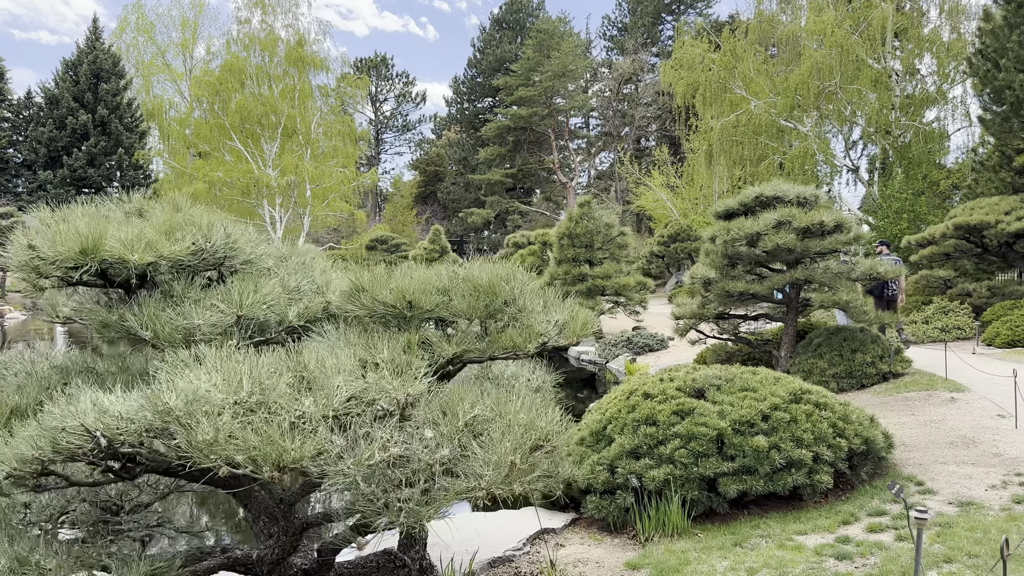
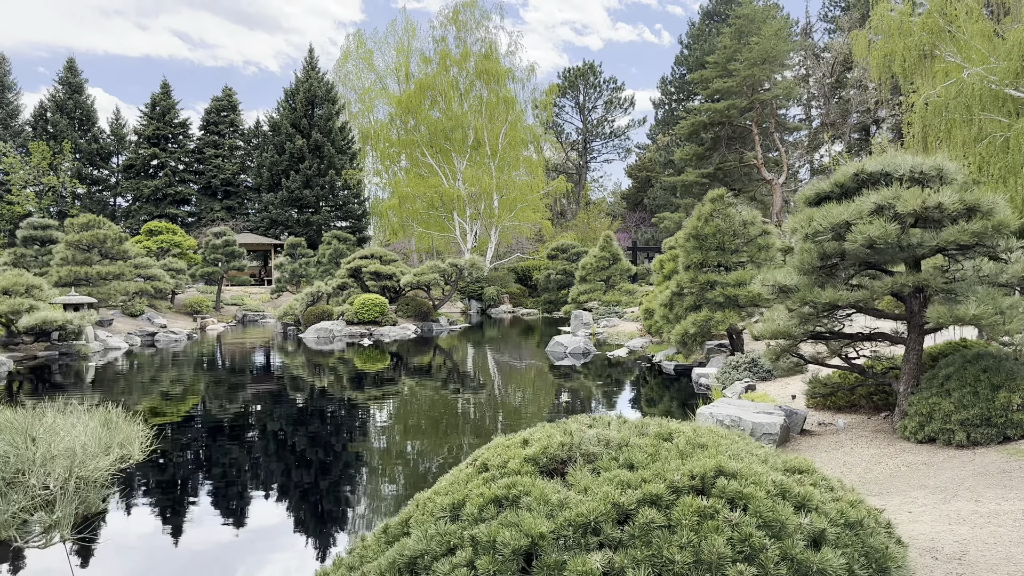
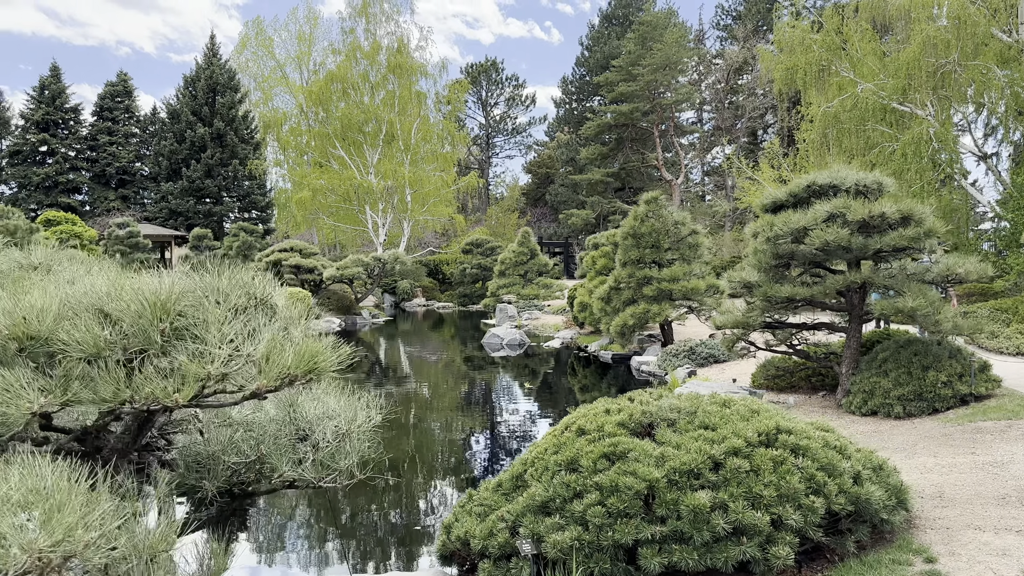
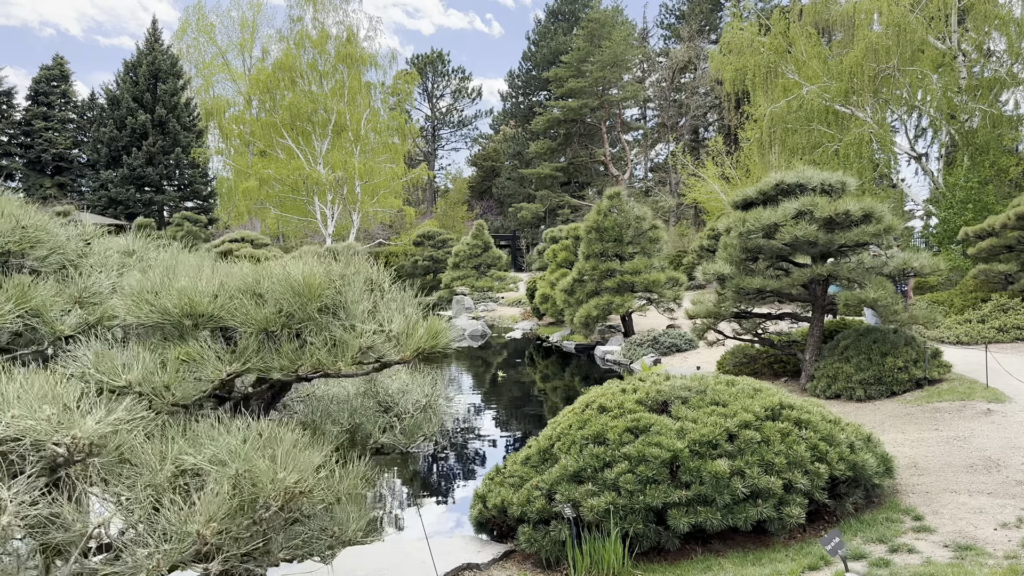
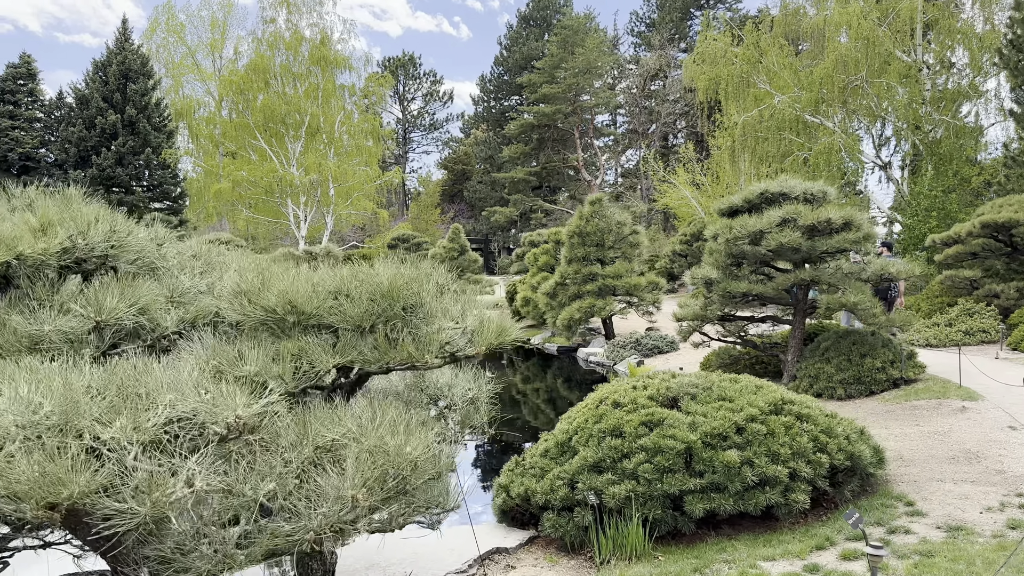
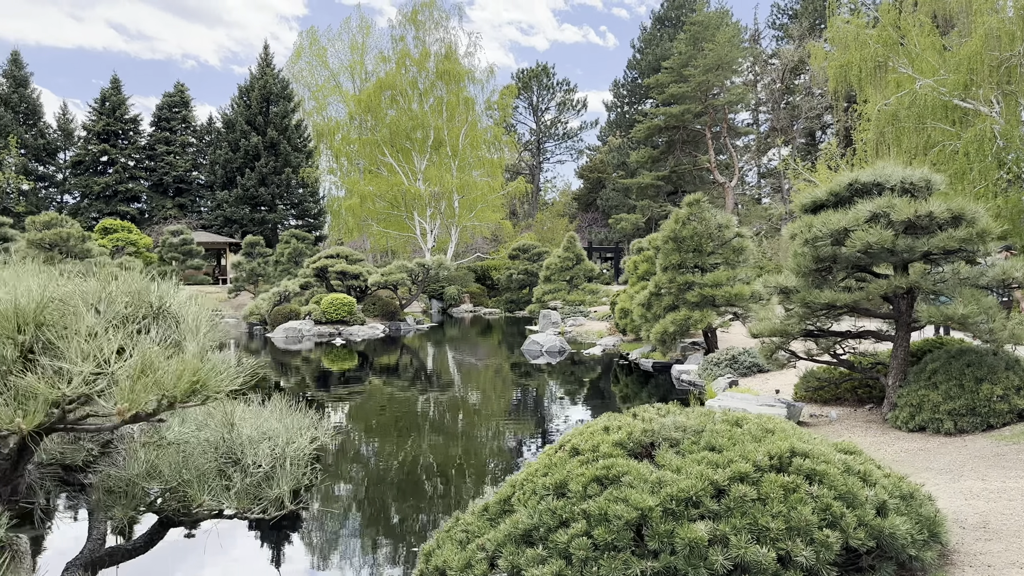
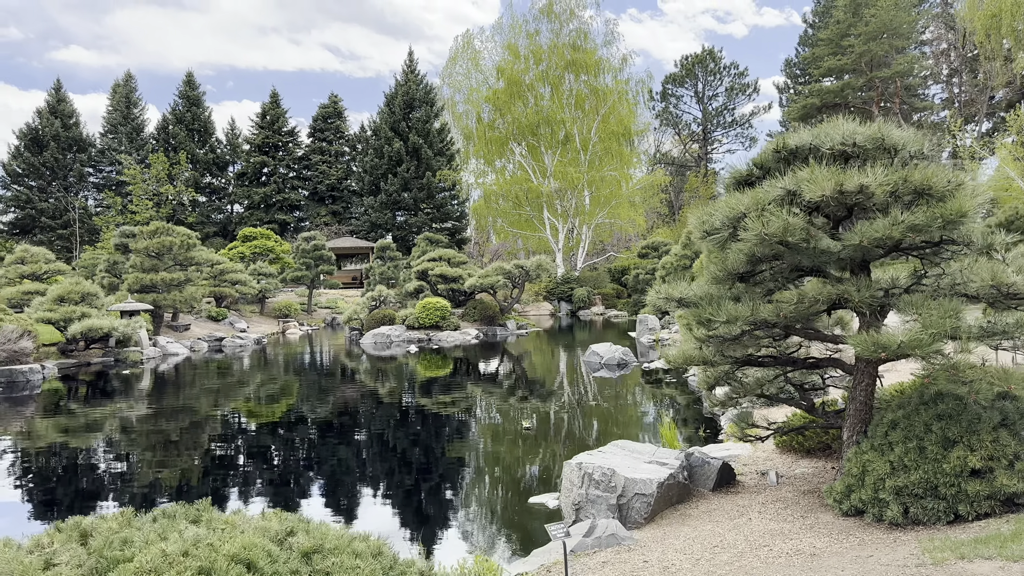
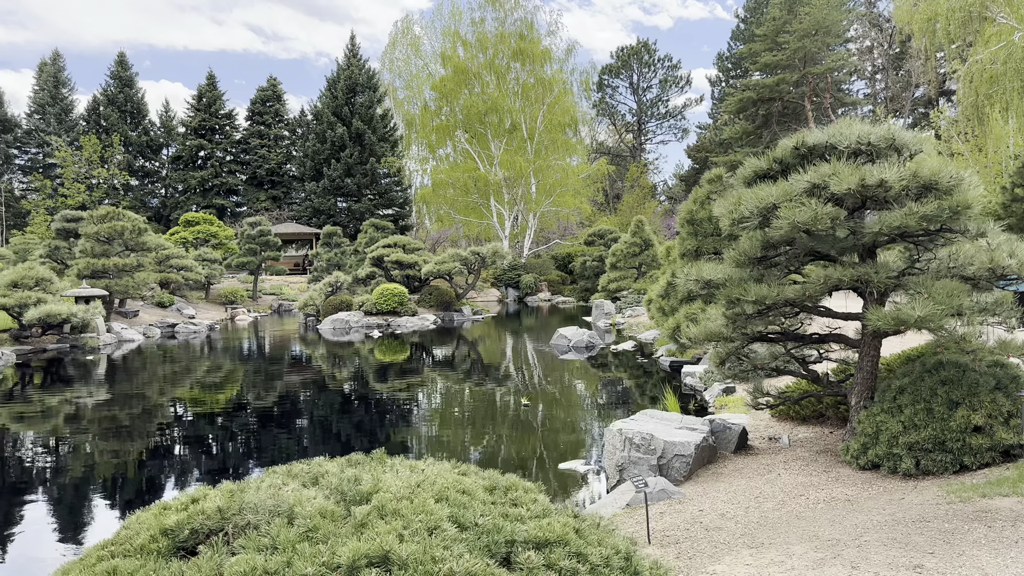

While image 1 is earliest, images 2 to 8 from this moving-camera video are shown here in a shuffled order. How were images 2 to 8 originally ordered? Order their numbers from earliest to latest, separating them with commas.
5, 4, 3, 6, 2, 8, 7
